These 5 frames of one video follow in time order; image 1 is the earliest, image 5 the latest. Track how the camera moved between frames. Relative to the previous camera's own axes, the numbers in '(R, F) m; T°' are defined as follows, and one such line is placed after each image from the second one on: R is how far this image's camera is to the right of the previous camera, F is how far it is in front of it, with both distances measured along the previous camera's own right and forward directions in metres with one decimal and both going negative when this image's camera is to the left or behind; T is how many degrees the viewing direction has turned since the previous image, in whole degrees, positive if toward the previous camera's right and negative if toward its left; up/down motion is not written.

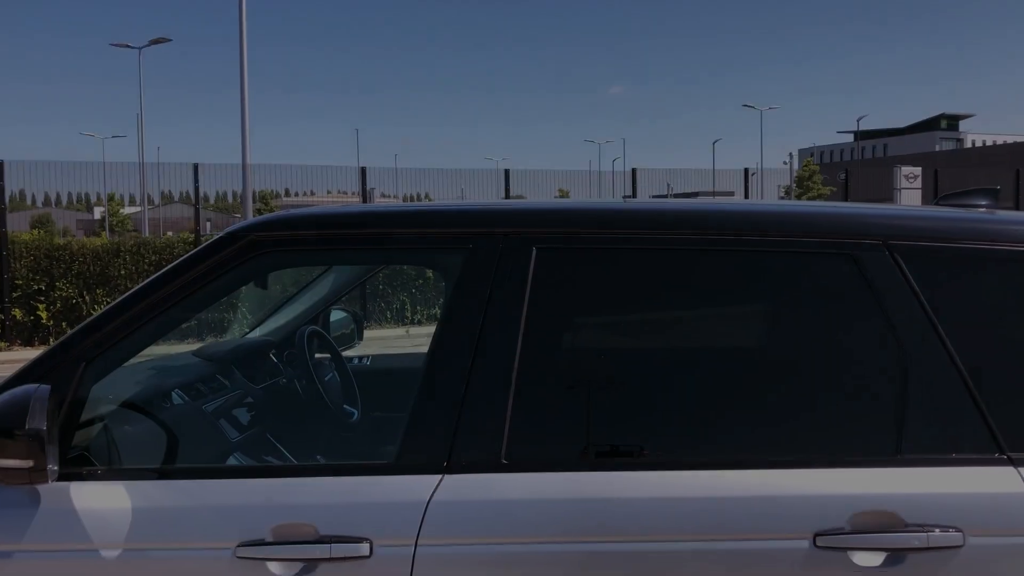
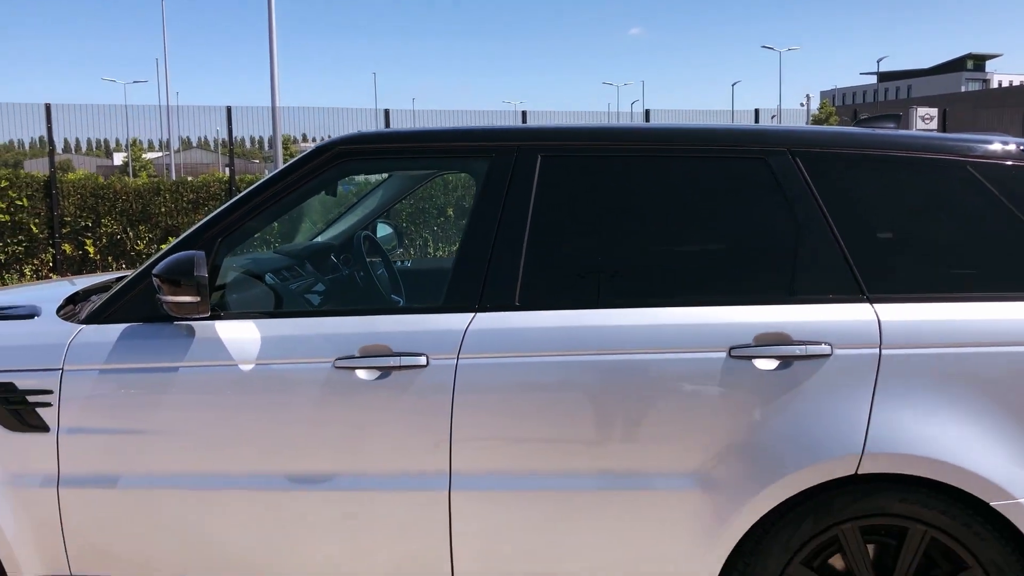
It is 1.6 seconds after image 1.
(0.0, -0.7) m; -1°
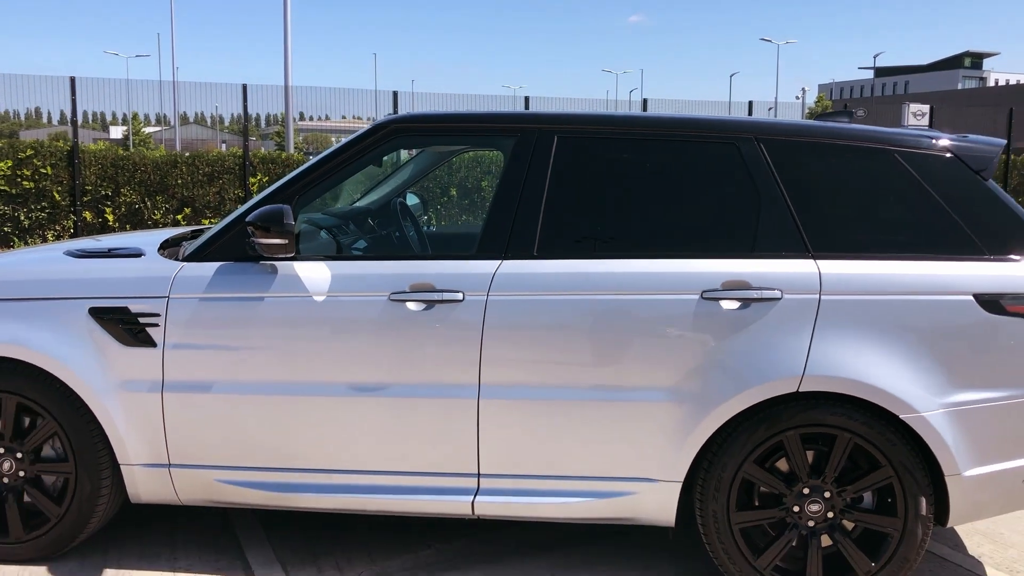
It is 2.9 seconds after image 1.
(-0.1, -0.6) m; 0°
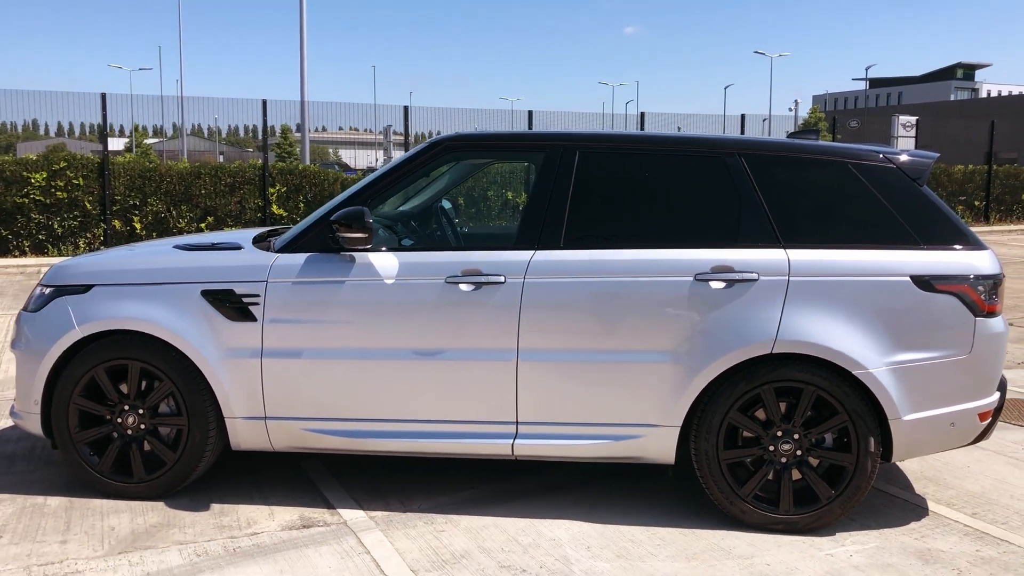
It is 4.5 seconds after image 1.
(-0.1, -0.8) m; 0°
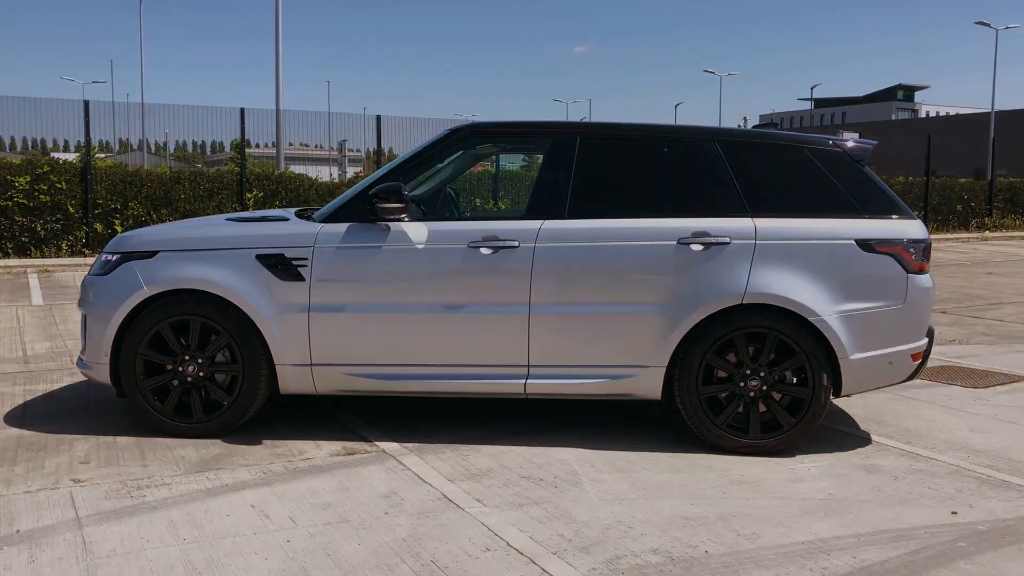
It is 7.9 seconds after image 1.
(-0.3, -0.7) m; +3°
